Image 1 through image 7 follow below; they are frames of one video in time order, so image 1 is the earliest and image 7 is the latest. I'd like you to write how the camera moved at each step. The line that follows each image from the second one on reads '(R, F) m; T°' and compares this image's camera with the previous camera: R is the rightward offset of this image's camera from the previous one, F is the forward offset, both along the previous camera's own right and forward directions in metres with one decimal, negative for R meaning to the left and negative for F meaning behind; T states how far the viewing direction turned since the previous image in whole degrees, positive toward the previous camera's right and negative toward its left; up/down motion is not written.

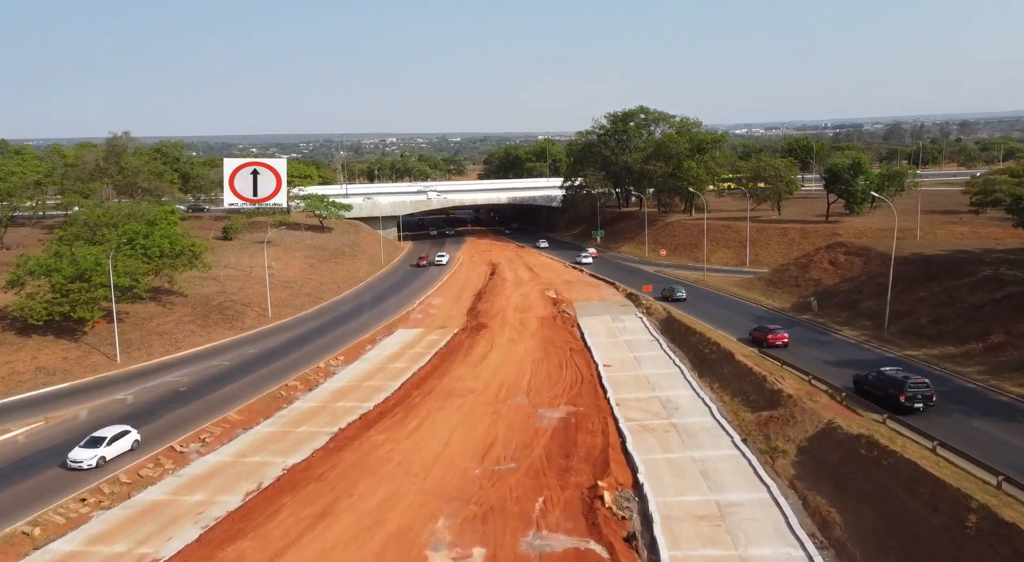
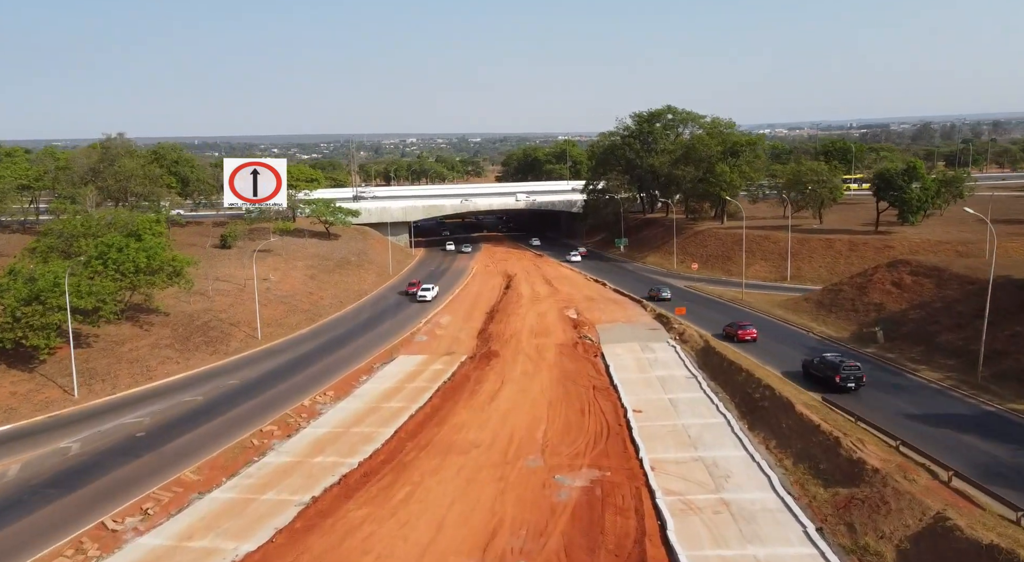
(+0.2, +6.0) m; -1°
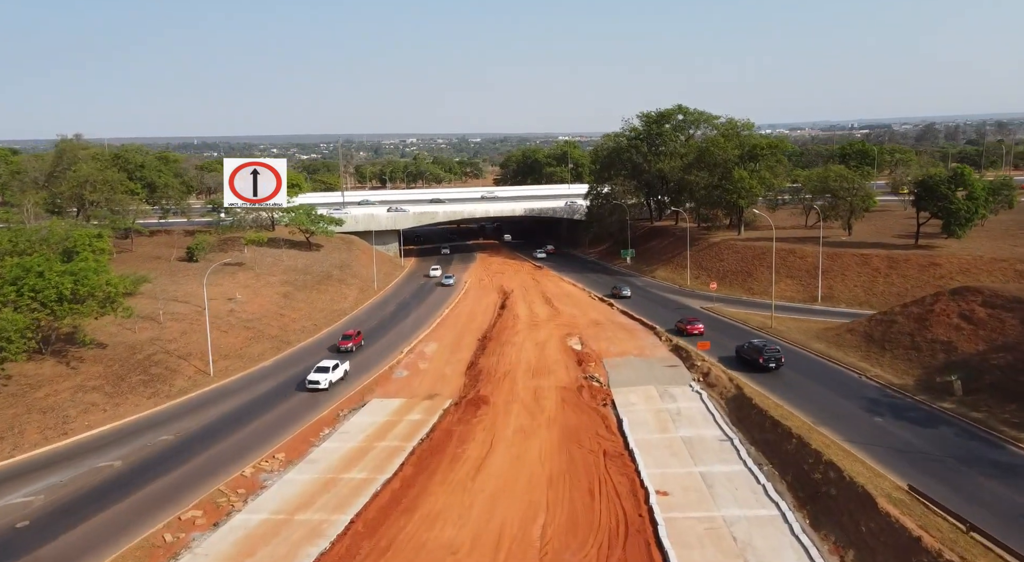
(+0.3, +7.4) m; 0°
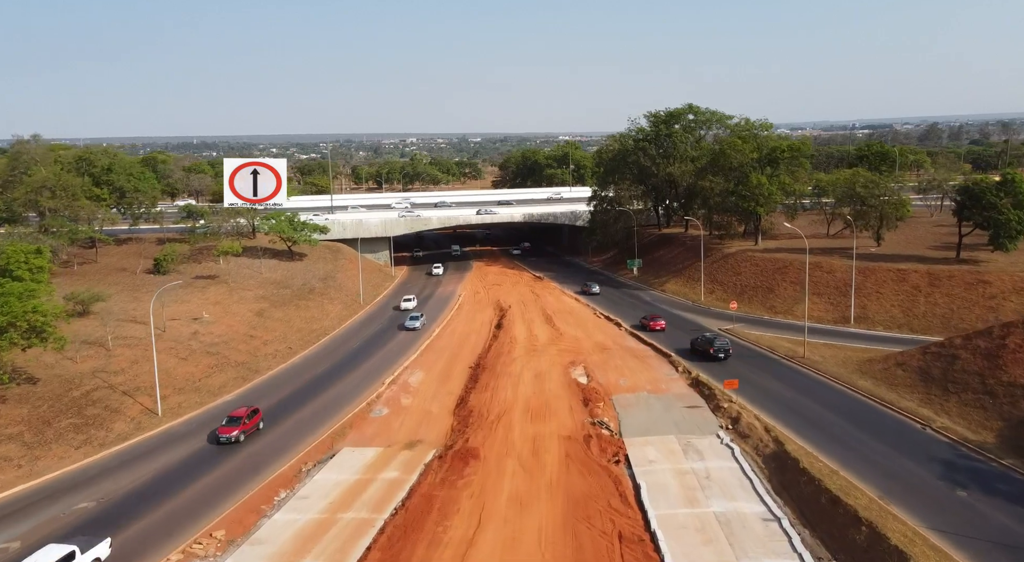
(+0.2, +6.0) m; 0°
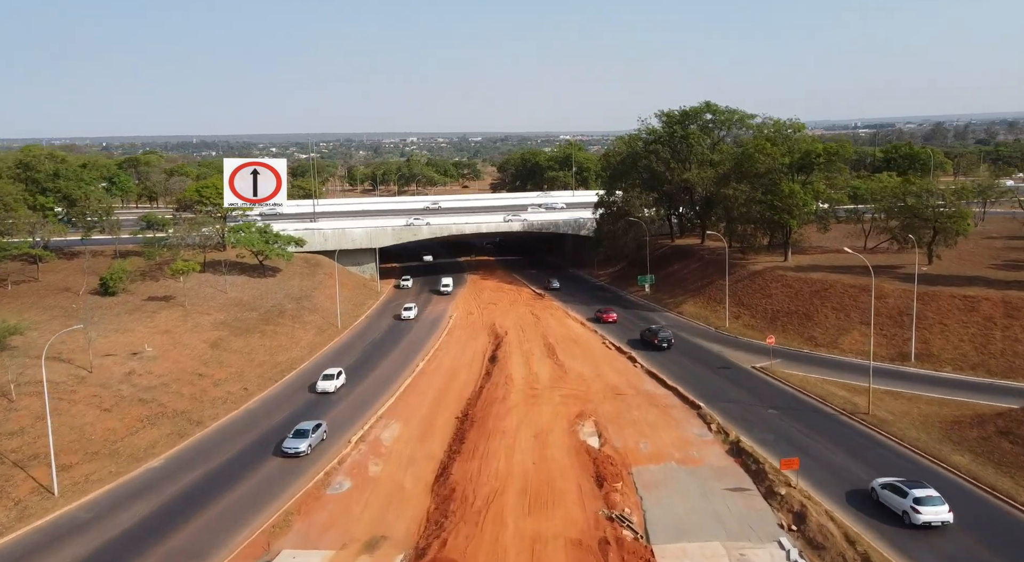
(+0.3, +8.2) m; 0°
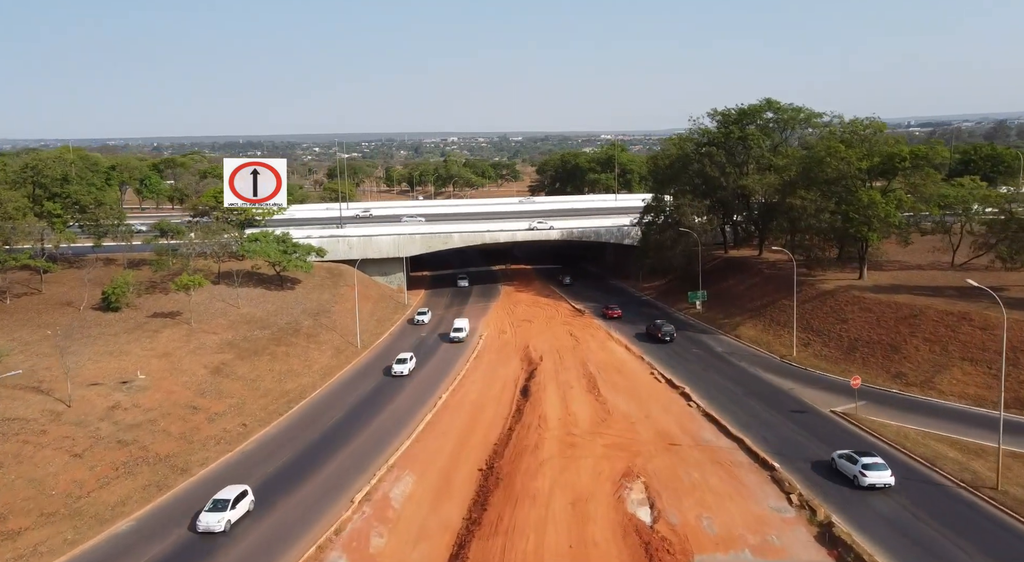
(+0.2, +6.1) m; -3°
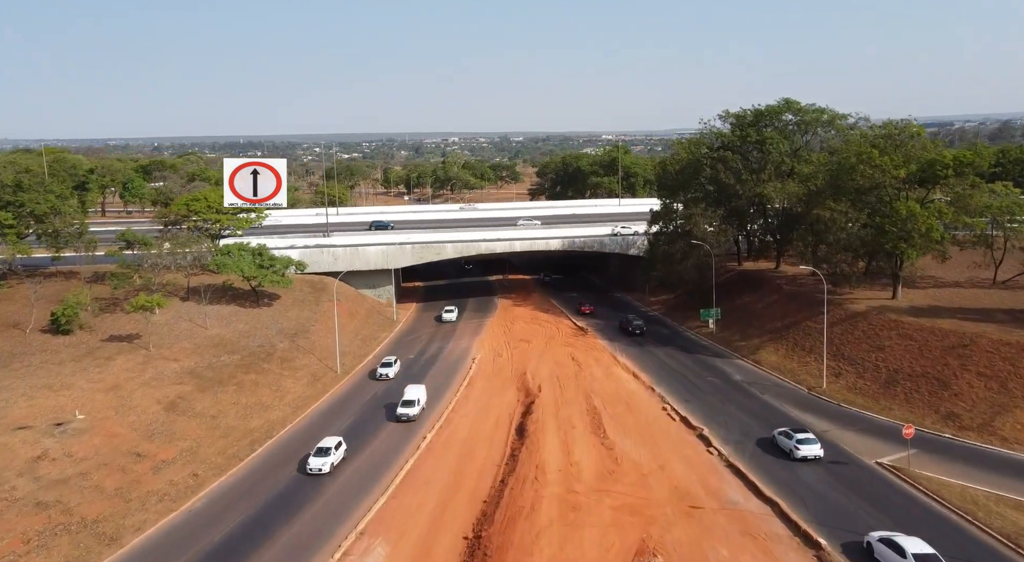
(+0.4, +5.4) m; 0°
